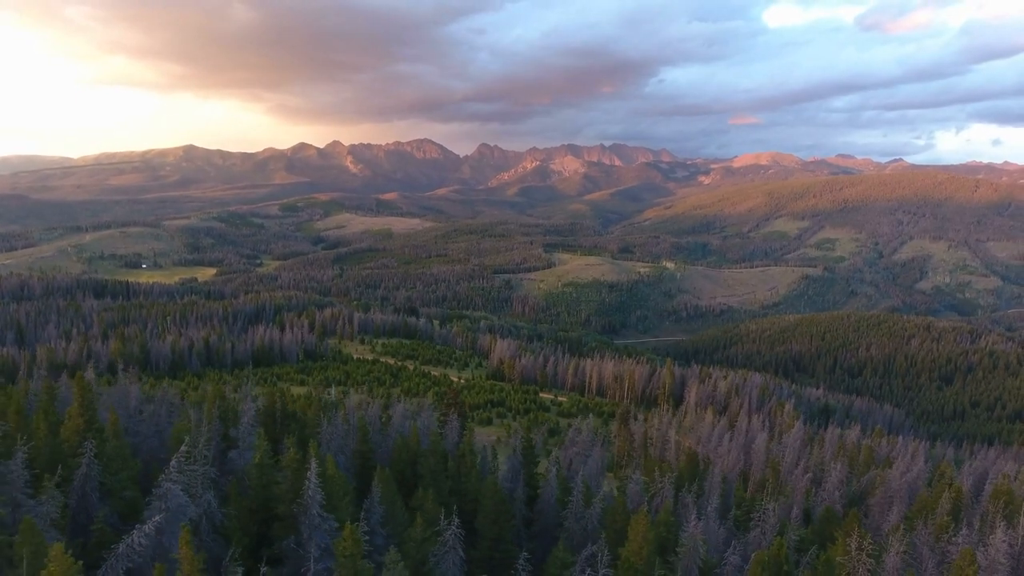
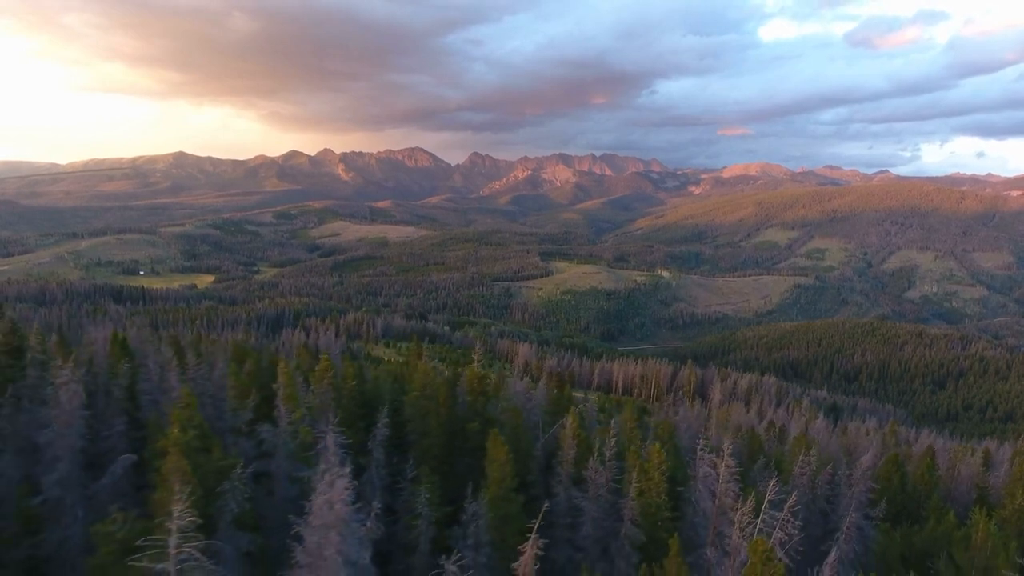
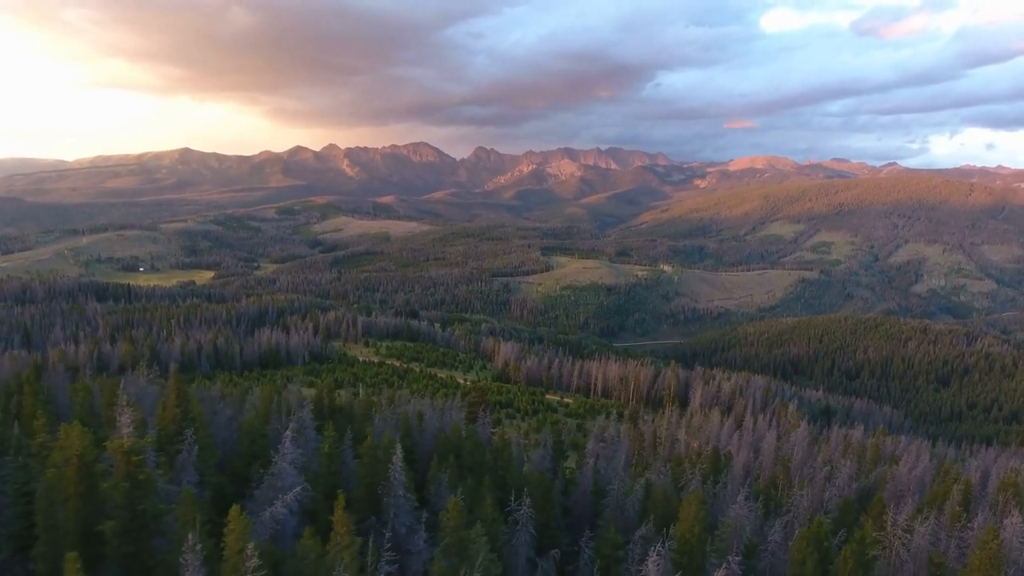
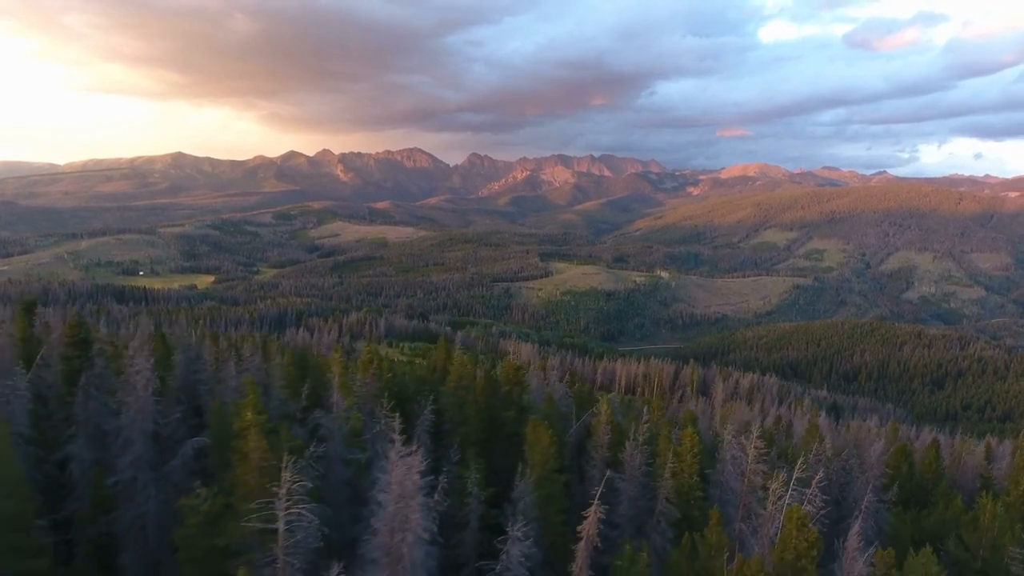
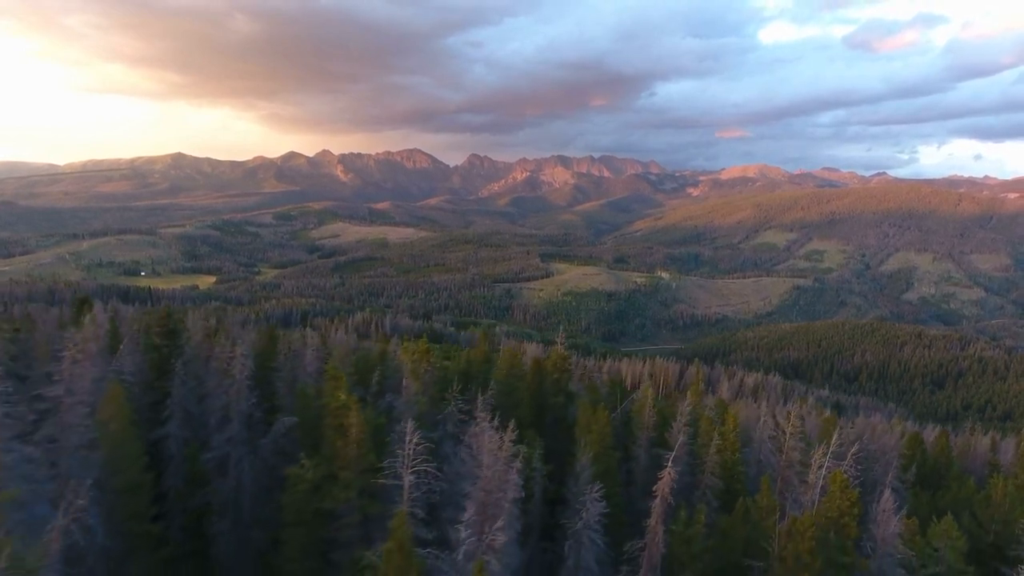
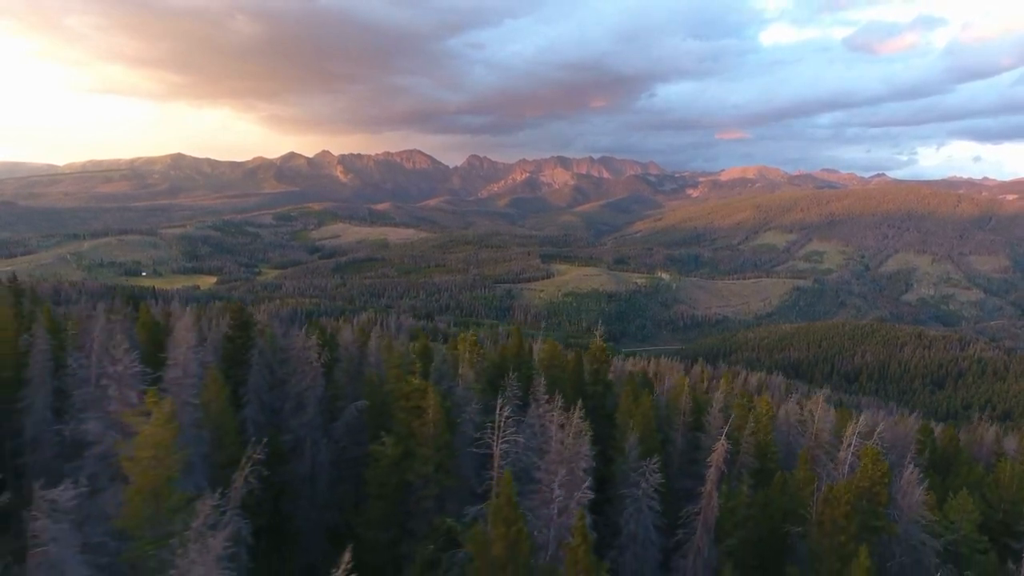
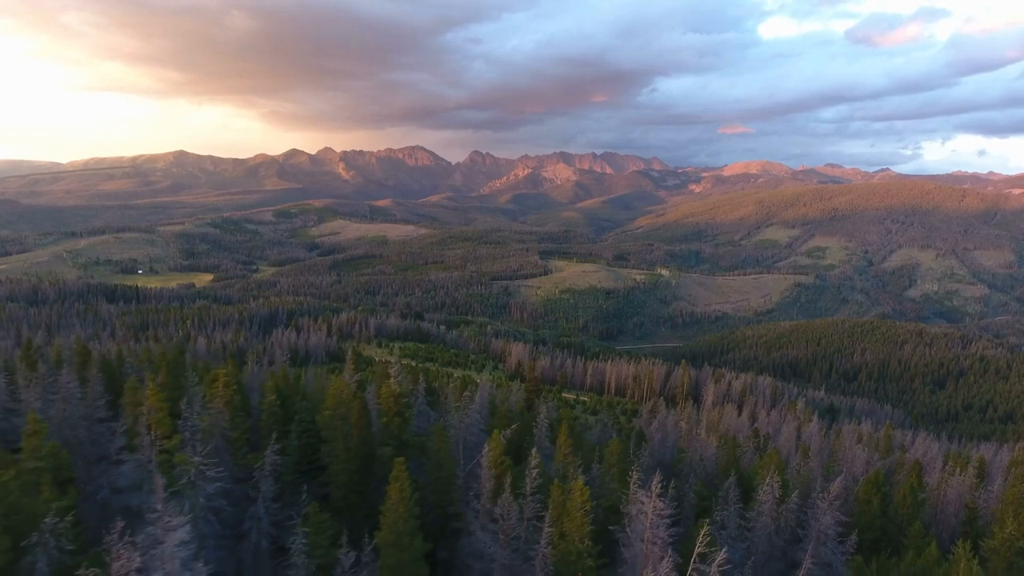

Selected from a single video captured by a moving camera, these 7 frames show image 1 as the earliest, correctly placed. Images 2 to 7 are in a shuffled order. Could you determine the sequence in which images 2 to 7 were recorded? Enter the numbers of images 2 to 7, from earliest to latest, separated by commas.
3, 7, 2, 4, 5, 6
